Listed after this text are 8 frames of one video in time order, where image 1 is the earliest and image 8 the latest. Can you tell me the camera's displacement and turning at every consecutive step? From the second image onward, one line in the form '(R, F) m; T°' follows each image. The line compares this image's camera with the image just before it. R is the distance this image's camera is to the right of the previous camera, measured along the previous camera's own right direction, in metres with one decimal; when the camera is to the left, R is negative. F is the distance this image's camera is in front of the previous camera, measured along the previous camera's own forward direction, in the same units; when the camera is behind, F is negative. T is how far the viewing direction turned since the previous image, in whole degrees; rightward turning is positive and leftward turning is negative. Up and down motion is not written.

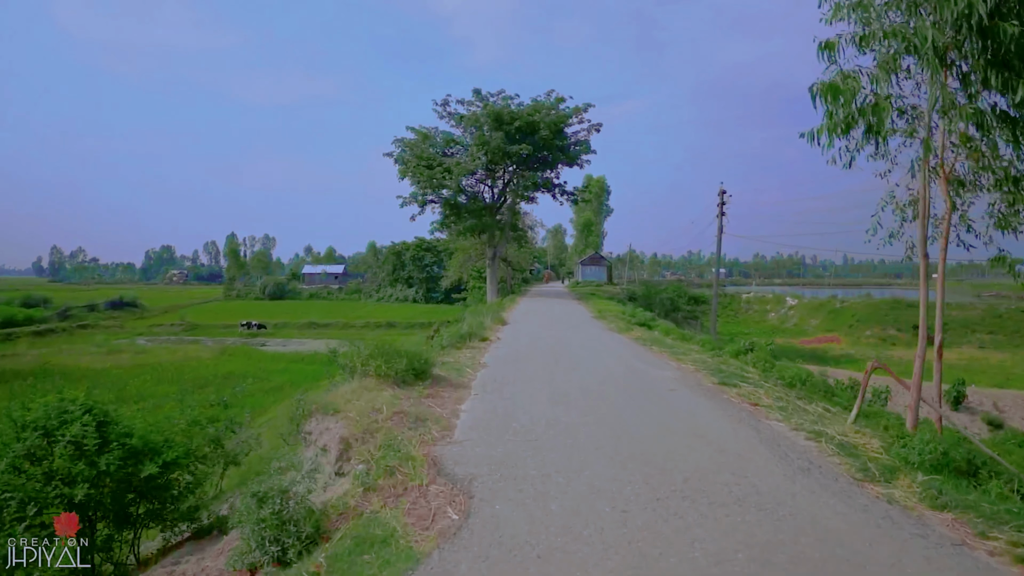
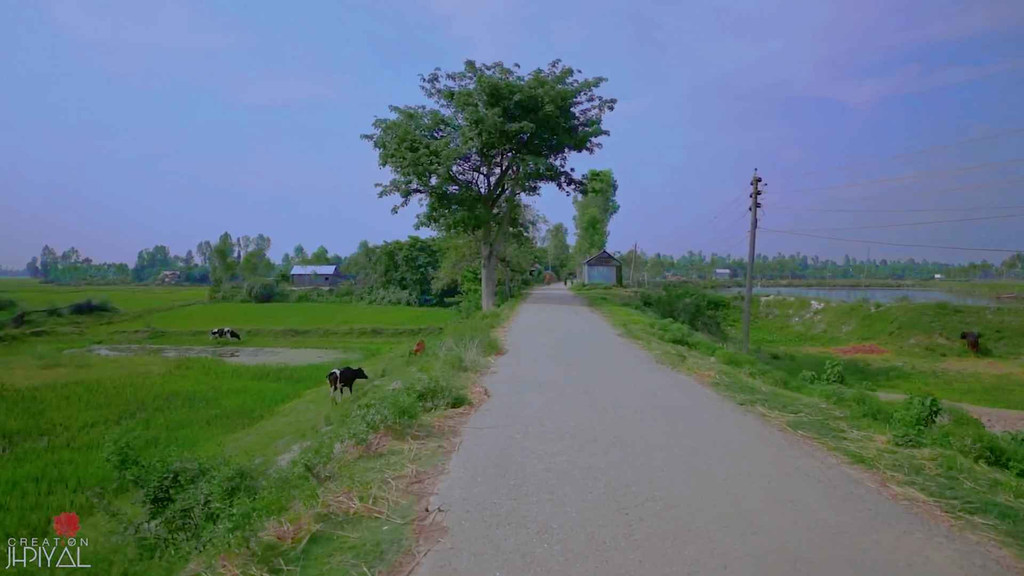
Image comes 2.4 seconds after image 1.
(0.0, +4.1) m; 0°
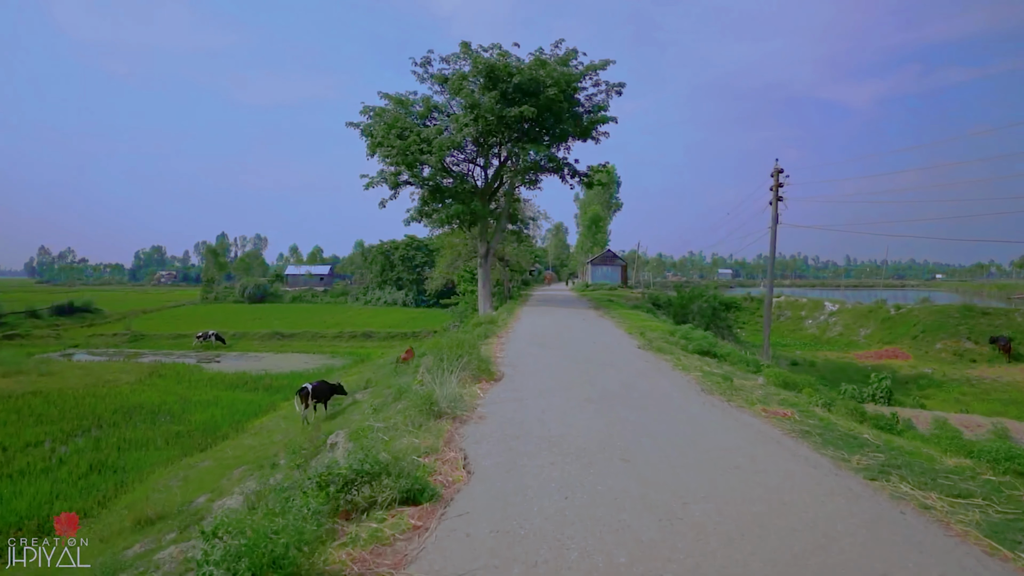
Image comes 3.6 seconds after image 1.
(0.0, +2.1) m; 0°
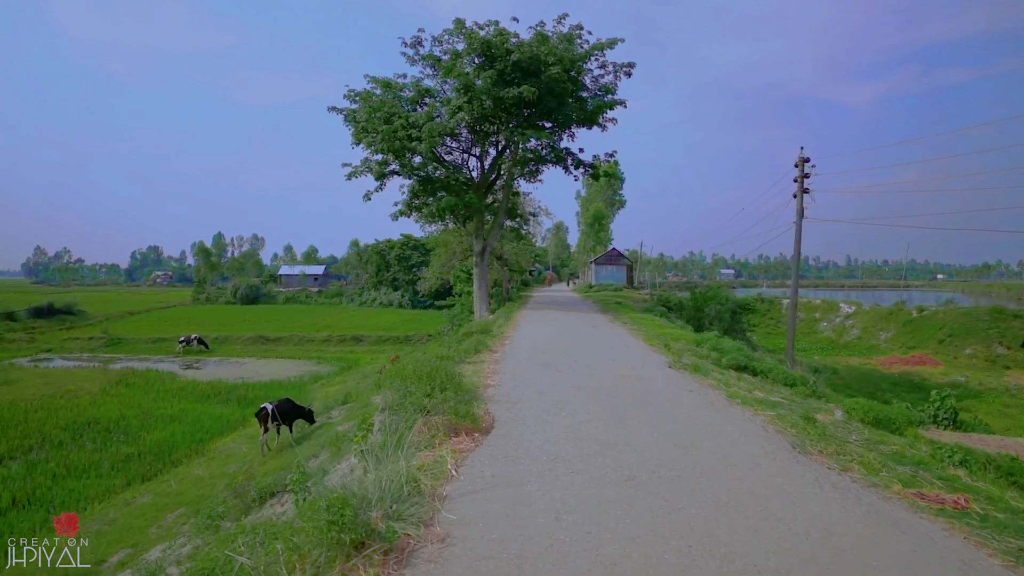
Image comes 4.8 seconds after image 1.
(0.0, +2.1) m; 0°
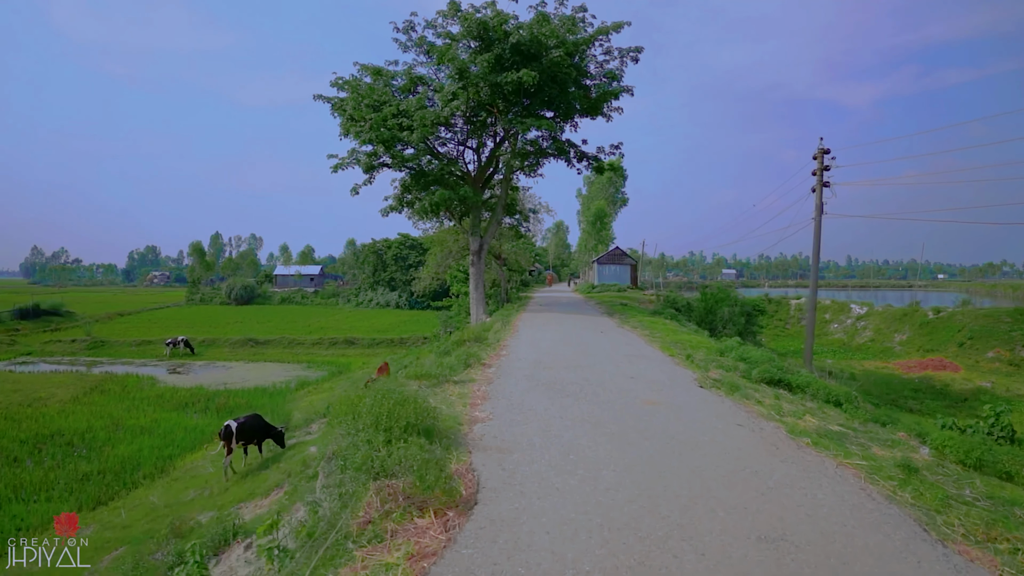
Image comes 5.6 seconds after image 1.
(0.0, +1.4) m; 0°
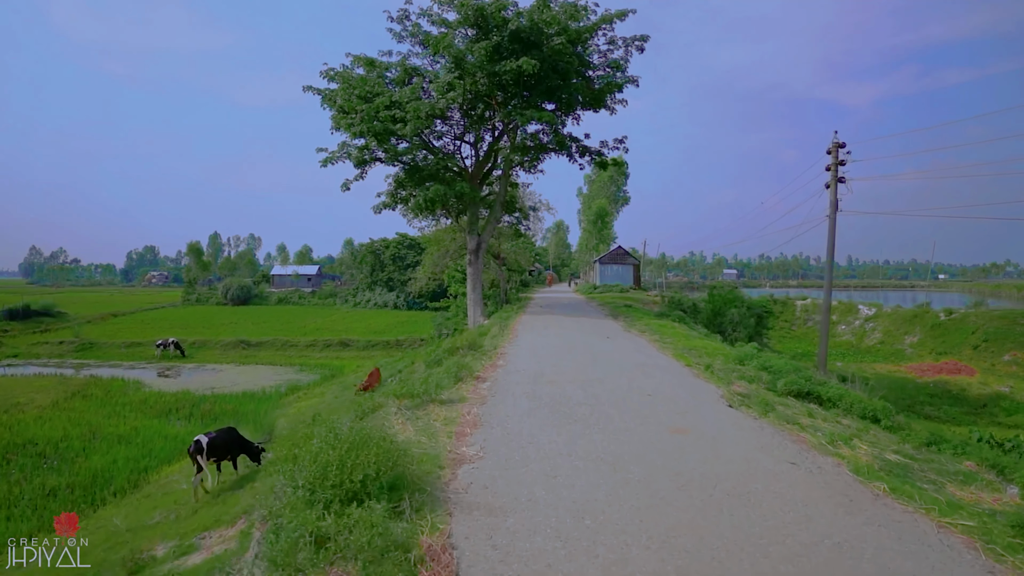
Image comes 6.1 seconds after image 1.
(0.0, +0.9) m; 0°
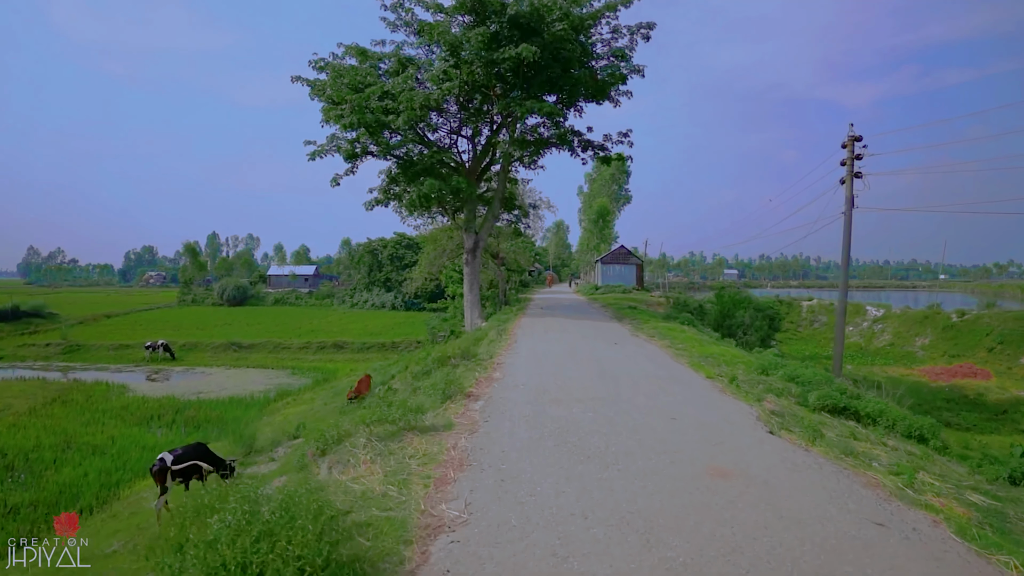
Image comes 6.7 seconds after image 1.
(0.0, +0.9) m; 0°
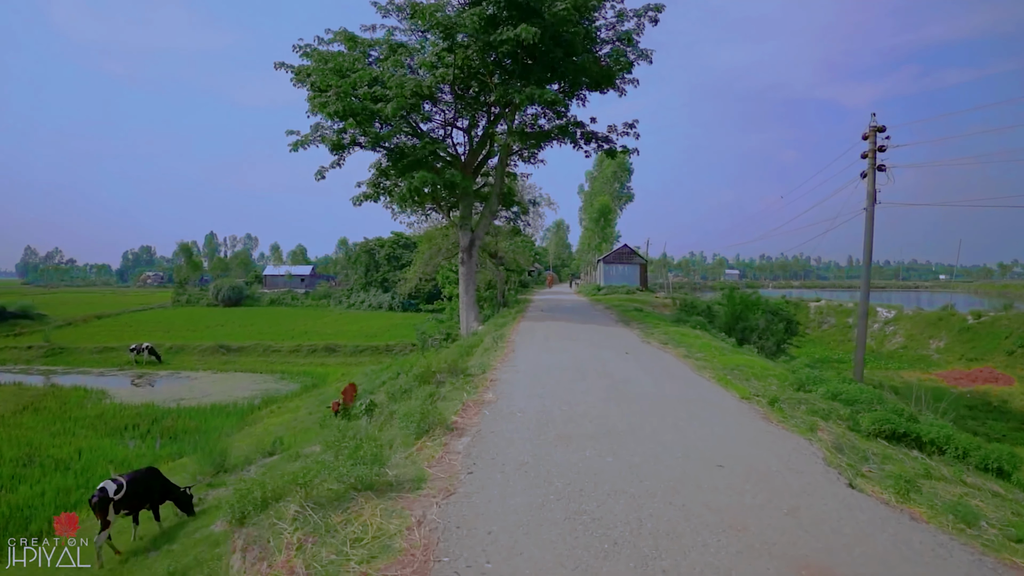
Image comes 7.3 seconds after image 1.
(0.0, +1.1) m; 0°
